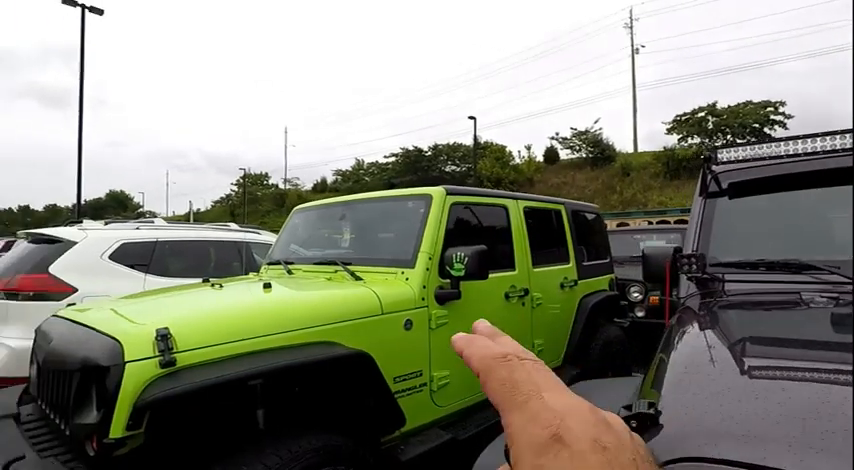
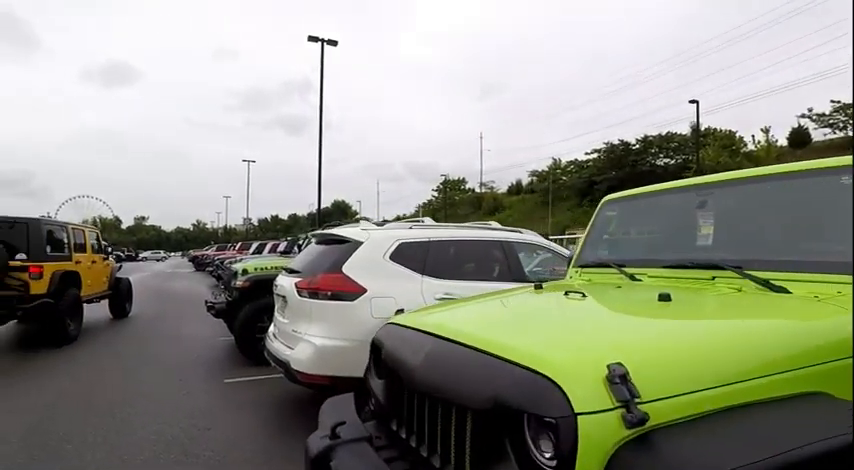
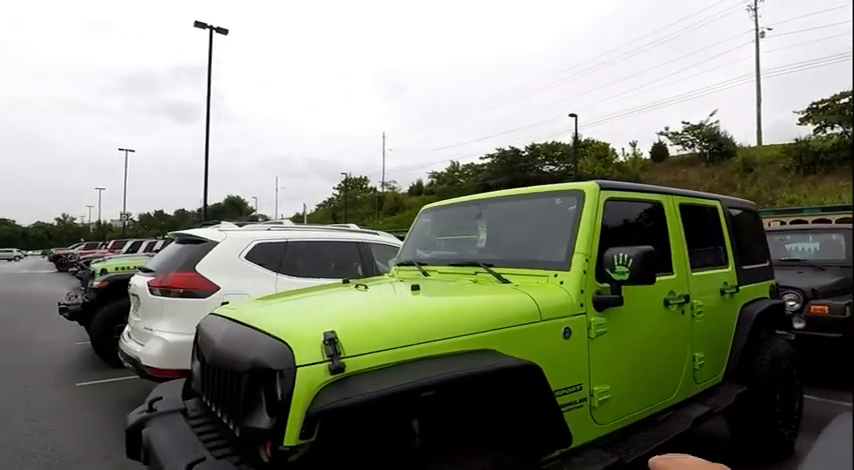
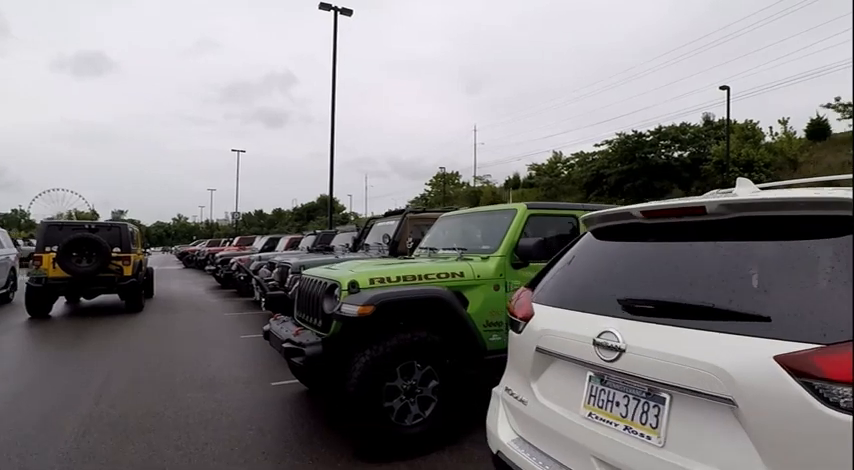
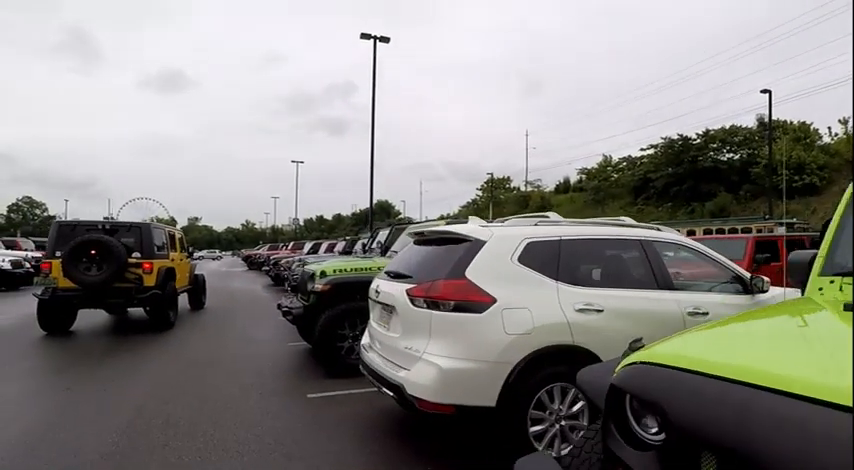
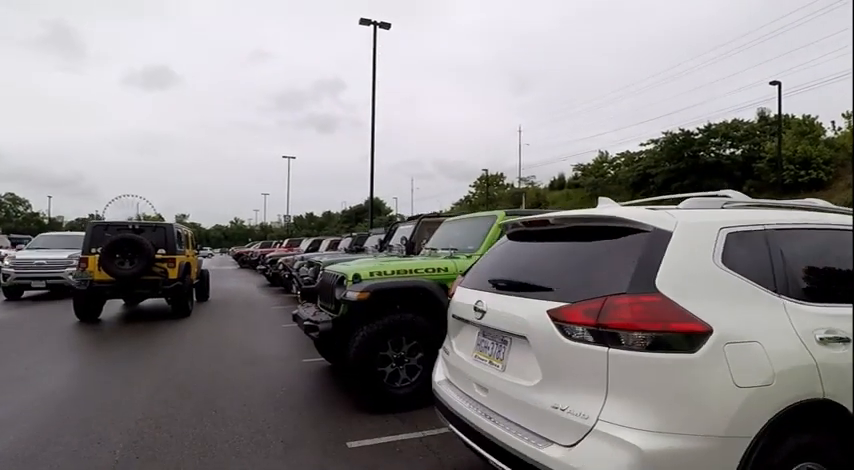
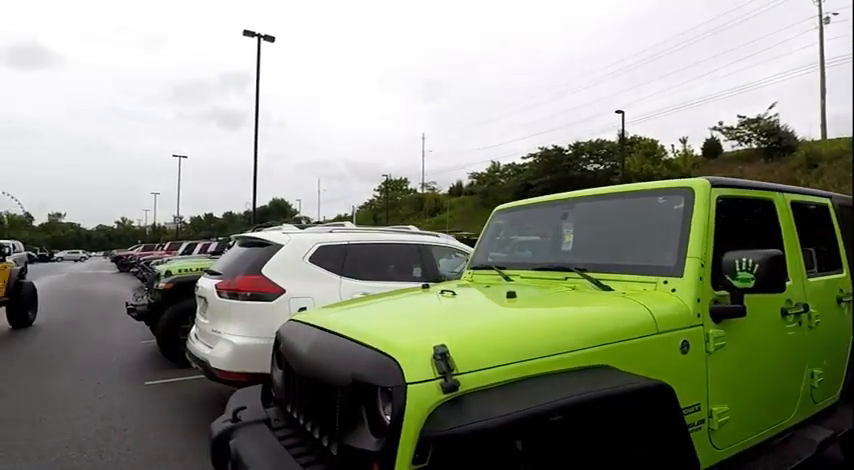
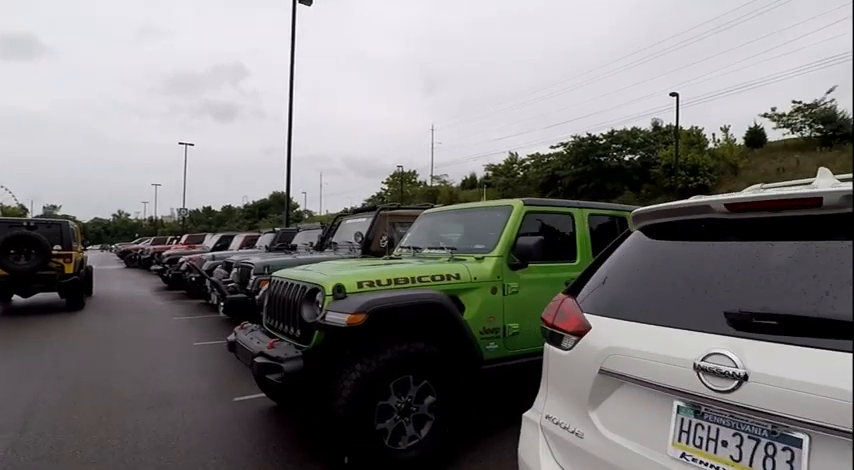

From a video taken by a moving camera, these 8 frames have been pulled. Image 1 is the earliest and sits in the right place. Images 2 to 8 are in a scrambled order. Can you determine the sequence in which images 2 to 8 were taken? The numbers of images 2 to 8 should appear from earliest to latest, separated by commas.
3, 7, 2, 5, 6, 4, 8
